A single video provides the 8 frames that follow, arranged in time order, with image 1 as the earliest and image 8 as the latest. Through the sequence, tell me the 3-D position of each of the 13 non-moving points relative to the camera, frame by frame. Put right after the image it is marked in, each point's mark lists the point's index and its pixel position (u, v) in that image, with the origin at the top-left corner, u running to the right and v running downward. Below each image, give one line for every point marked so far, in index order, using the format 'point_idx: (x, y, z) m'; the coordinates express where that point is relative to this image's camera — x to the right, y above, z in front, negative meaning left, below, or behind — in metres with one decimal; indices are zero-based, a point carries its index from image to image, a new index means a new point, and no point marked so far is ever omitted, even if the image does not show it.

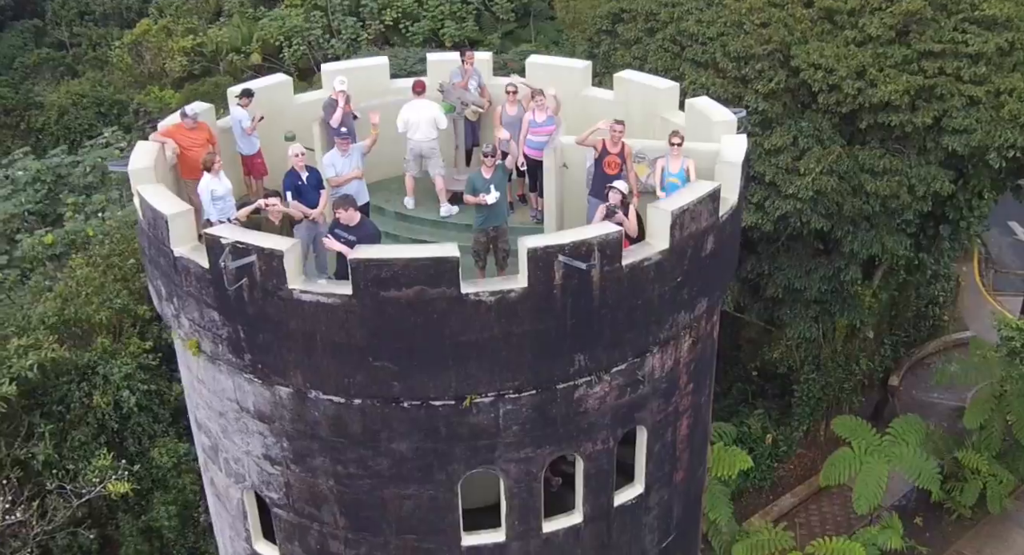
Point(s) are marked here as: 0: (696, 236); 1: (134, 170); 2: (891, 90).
0: (+1.4, +0.3, +8.0) m
1: (-3.1, +0.9, +8.9) m
2: (+7.1, +3.5, +20.3) m
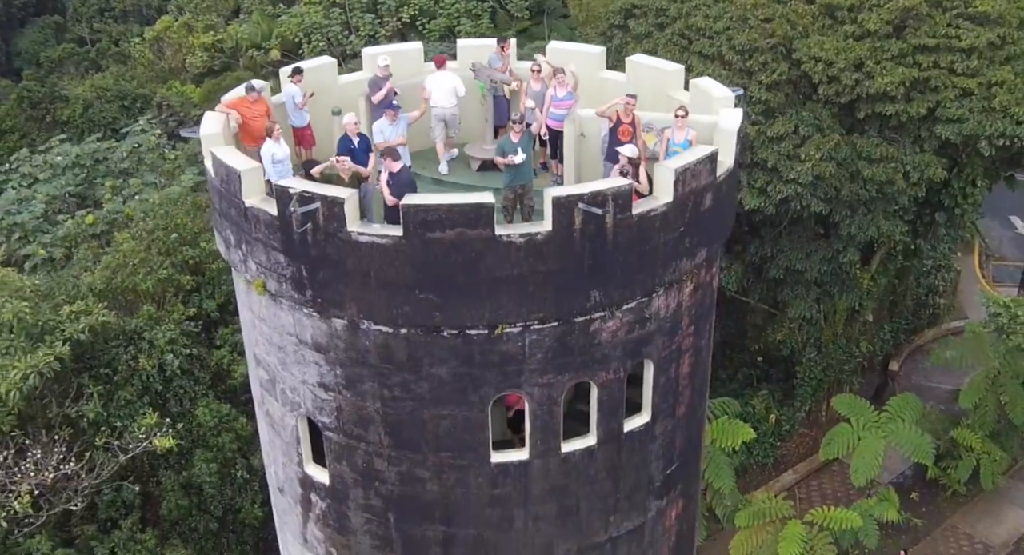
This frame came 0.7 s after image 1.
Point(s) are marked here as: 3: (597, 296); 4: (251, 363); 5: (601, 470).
0: (+1.6, +0.7, +9.2) m
1: (-2.9, +1.3, +10.1) m
2: (+7.4, +3.9, +21.5) m
3: (+0.7, -0.1, +9.0) m
4: (-2.6, -0.8, +10.6) m
5: (+0.8, -1.7, +9.9) m
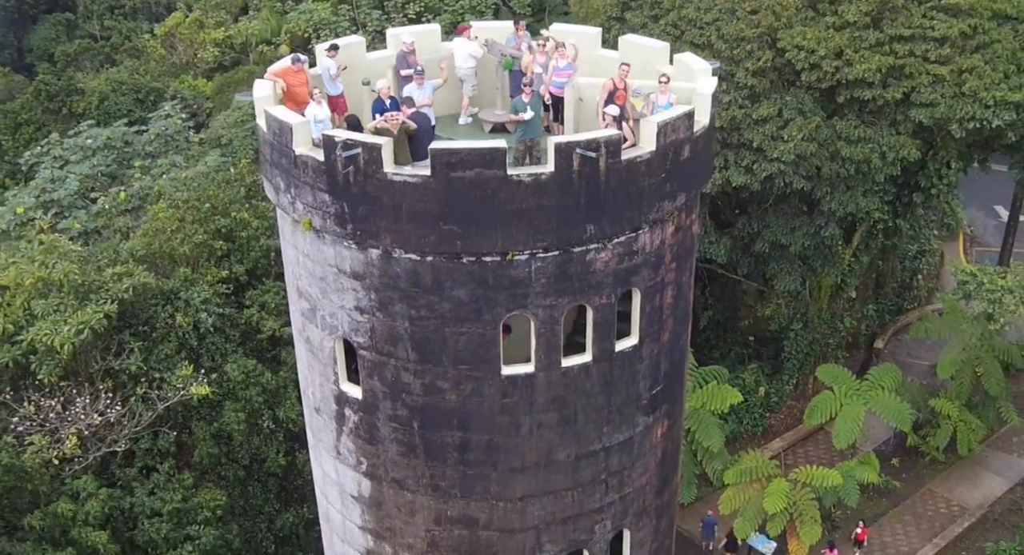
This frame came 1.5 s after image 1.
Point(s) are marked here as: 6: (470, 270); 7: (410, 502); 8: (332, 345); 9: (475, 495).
0: (+1.7, +1.3, +10.8) m
1: (-2.8, +1.9, +11.8) m
2: (+7.5, +4.5, +23.1) m
3: (+0.8, +0.5, +10.7) m
4: (-2.5, -0.2, +12.3) m
5: (+0.9, -1.1, +11.5) m
6: (-0.4, +0.1, +10.7) m
7: (-1.1, -2.5, +12.2) m
8: (-2.0, -0.7, +11.7) m
9: (-0.4, -2.4, +11.9) m
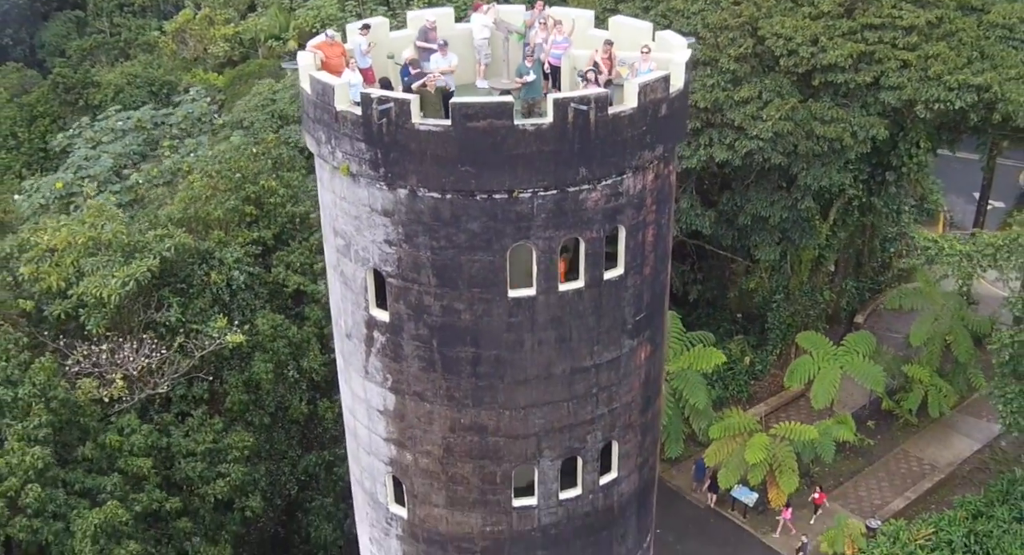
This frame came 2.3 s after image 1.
0: (+1.7, +2.1, +12.9) m
1: (-2.7, +2.7, +13.8) m
2: (+7.6, +5.2, +25.2) m
3: (+0.8, +1.2, +12.7) m
4: (-2.4, +0.6, +14.3) m
5: (+0.9, -0.4, +13.6) m
6: (-0.3, +0.8, +12.7) m
7: (-1.1, -1.8, +14.2) m
8: (-1.9, 0.0, +13.8) m
9: (-0.4, -1.6, +14.0) m
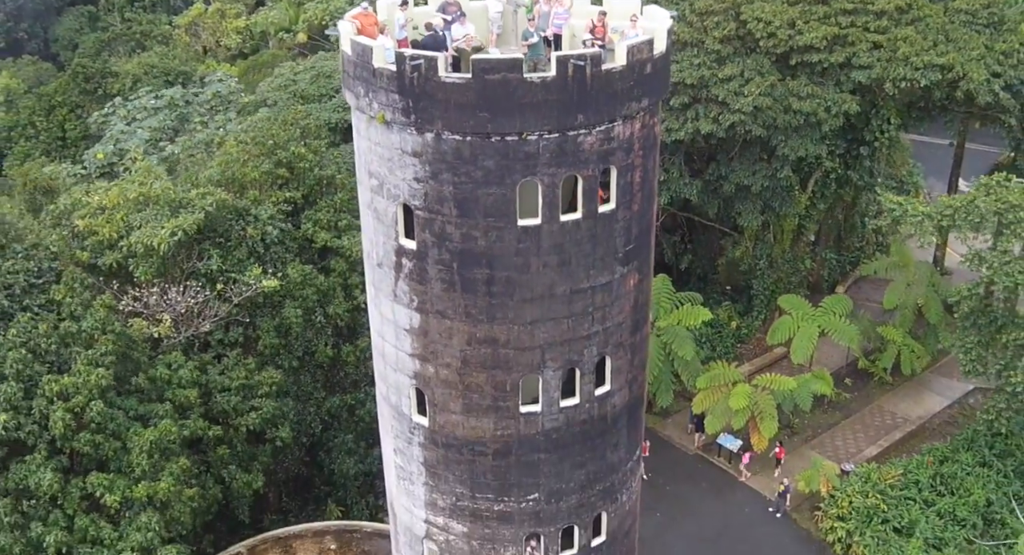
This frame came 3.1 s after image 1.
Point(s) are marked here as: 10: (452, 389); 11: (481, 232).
0: (+1.8, +3.1, +15.4) m
1: (-2.6, +3.7, +16.3) m
2: (+7.7, +6.2, +27.7) m
3: (+1.0, +2.2, +15.2) m
4: (-2.3, +1.5, +16.8) m
5: (+1.1, +0.6, +16.0) m
6: (-0.2, +1.8, +15.2) m
7: (-1.0, -0.8, +16.7) m
8: (-1.8, +1.0, +16.3) m
9: (-0.2, -0.6, +16.4) m
10: (-1.0, -1.8, +17.3) m
11: (-0.4, +0.7, +15.8) m
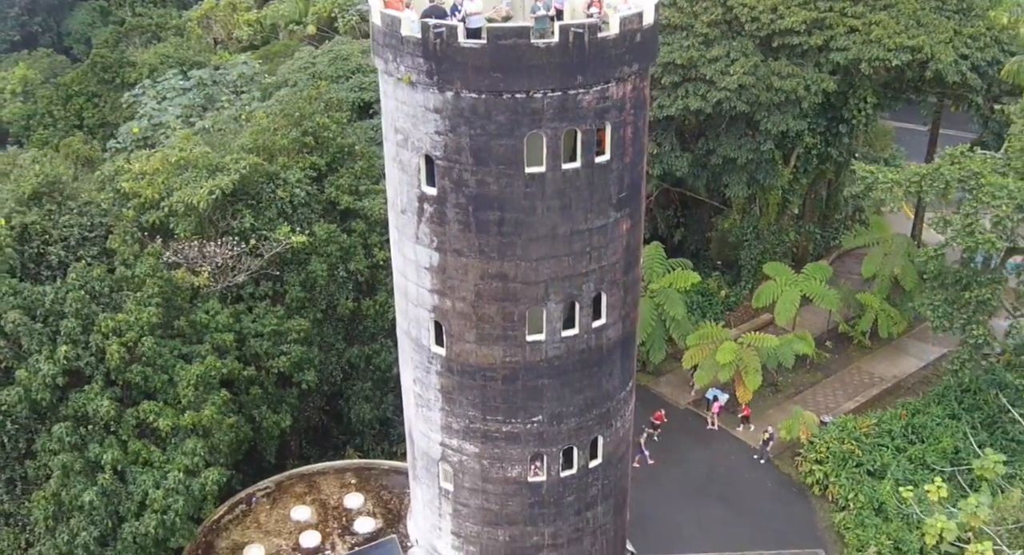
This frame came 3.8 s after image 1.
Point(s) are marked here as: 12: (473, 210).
0: (+2.0, +4.1, +17.8) m
1: (-2.4, +4.7, +18.7) m
2: (+7.8, +7.2, +30.1) m
3: (+1.1, +3.2, +17.6) m
4: (-2.1, +2.5, +19.2) m
5: (+1.2, +1.6, +18.5) m
6: (-0.1, +2.8, +17.6) m
7: (-0.8, +0.2, +19.1) m
8: (-1.6, +2.0, +18.7) m
9: (-0.1, +0.4, +18.9) m
10: (-0.8, -0.8, +19.7) m
11: (-0.3, +1.7, +18.2) m
12: (-0.7, +1.1, +18.5) m
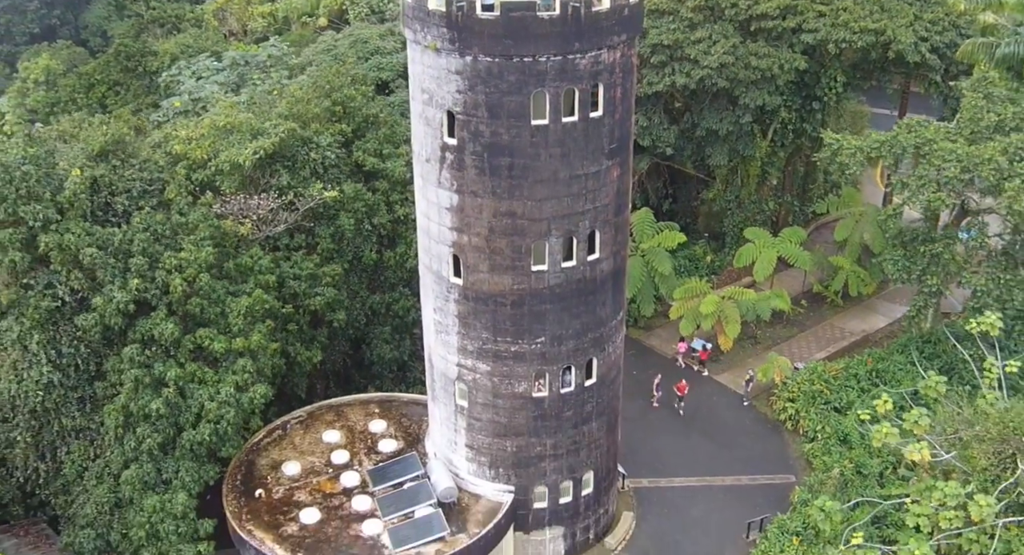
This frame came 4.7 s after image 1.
0: (+2.2, +5.4, +21.3) m
1: (-2.3, +6.0, +22.2) m
2: (+8.0, +8.5, +33.6) m
3: (+1.3, +4.5, +21.1) m
4: (-2.0, +3.9, +22.7) m
5: (+1.4, +2.9, +22.0) m
6: (+0.1, +4.1, +21.1) m
7: (-0.7, +1.5, +22.6) m
8: (-1.5, +3.3, +22.2) m
9: (+0.1, +1.7, +22.4) m
10: (-0.7, +0.5, +23.2) m
11: (-0.1, +3.0, +21.7) m
12: (-0.5, +2.5, +22.0) m
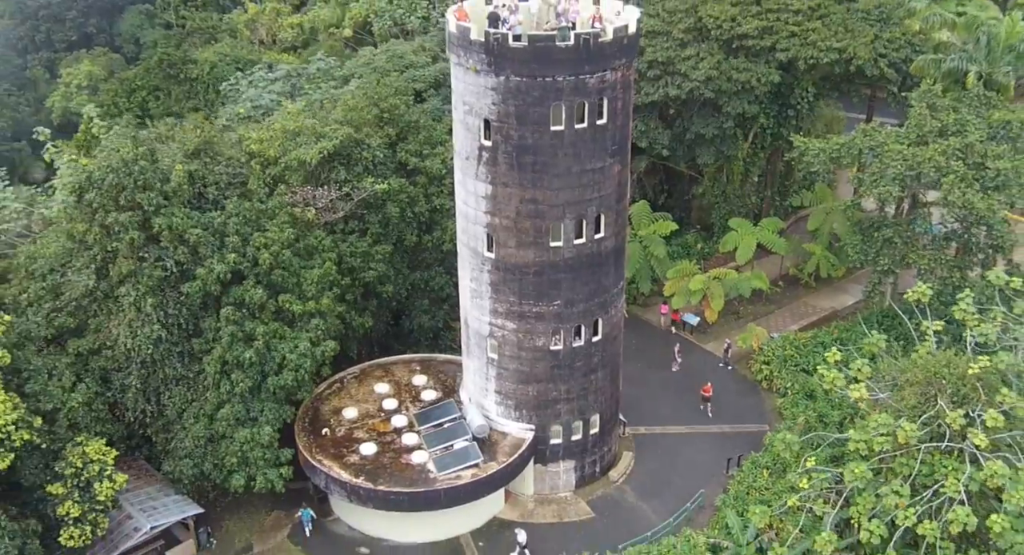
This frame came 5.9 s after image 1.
0: (+2.8, +6.1, +27.2) m
1: (-1.7, +6.7, +28.1) m
2: (+8.6, +9.1, +39.5) m
3: (+1.9, +5.2, +27.0) m
4: (-1.4, +4.5, +28.6) m
5: (+2.0, +3.6, +27.9) m
6: (+0.7, +4.8, +27.0) m
7: (-0.1, +2.2, +28.5) m
8: (-0.9, +4.0, +28.1) m
9: (+0.7, +2.4, +28.3) m
10: (-0.1, +1.2, +29.1) m
11: (+0.5, +3.7, +27.6) m
12: (+0.1, +3.1, +27.9) m
